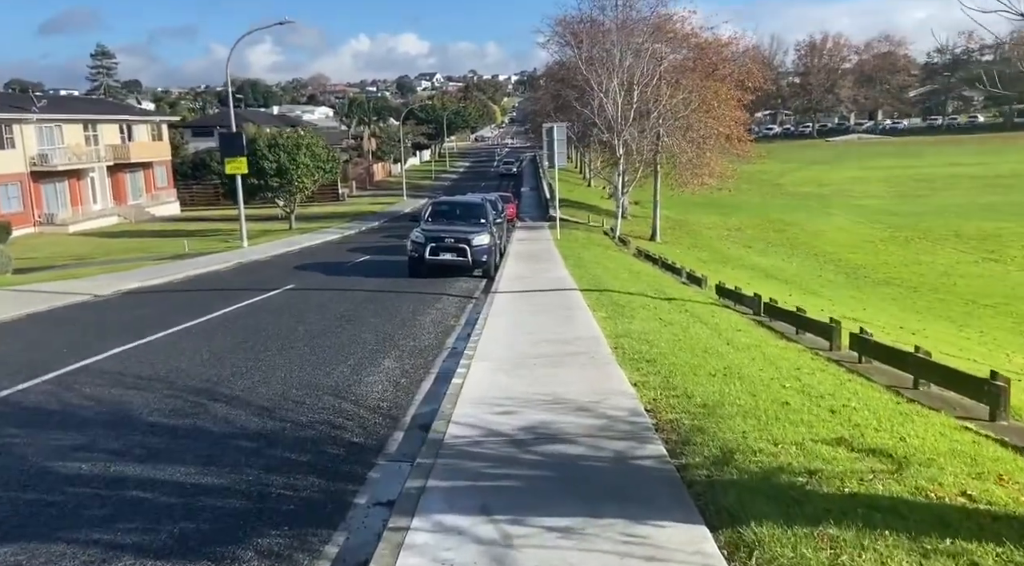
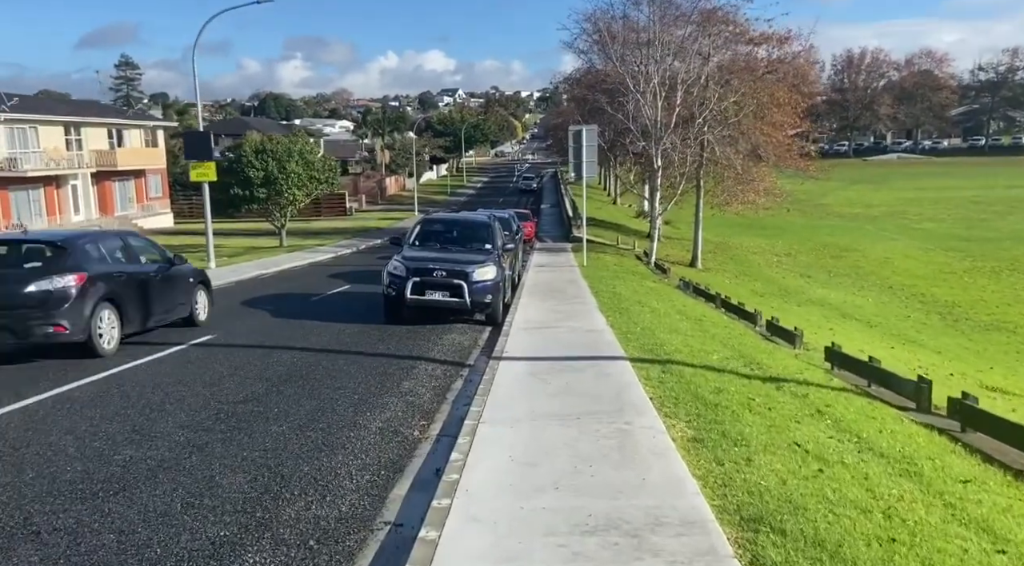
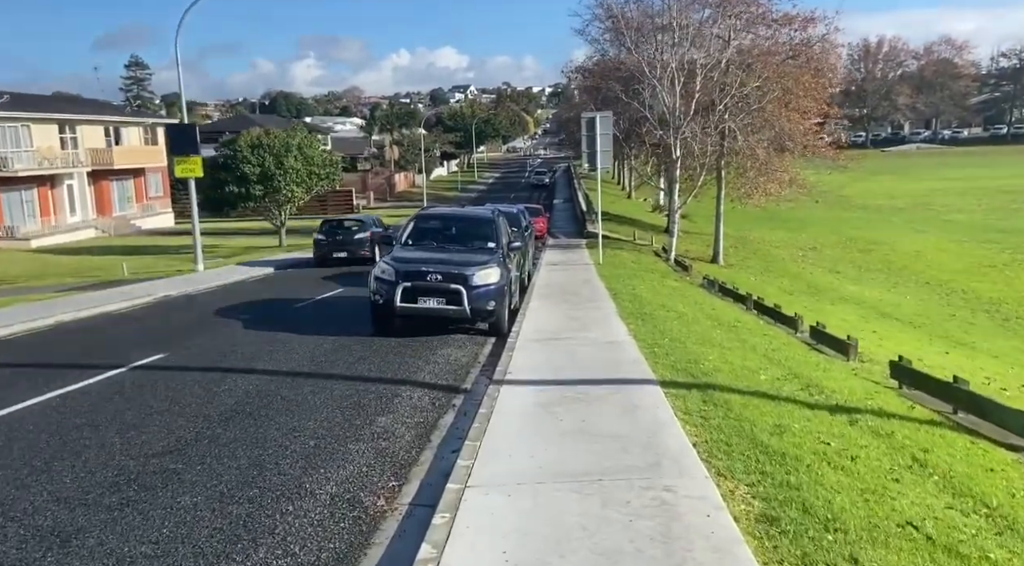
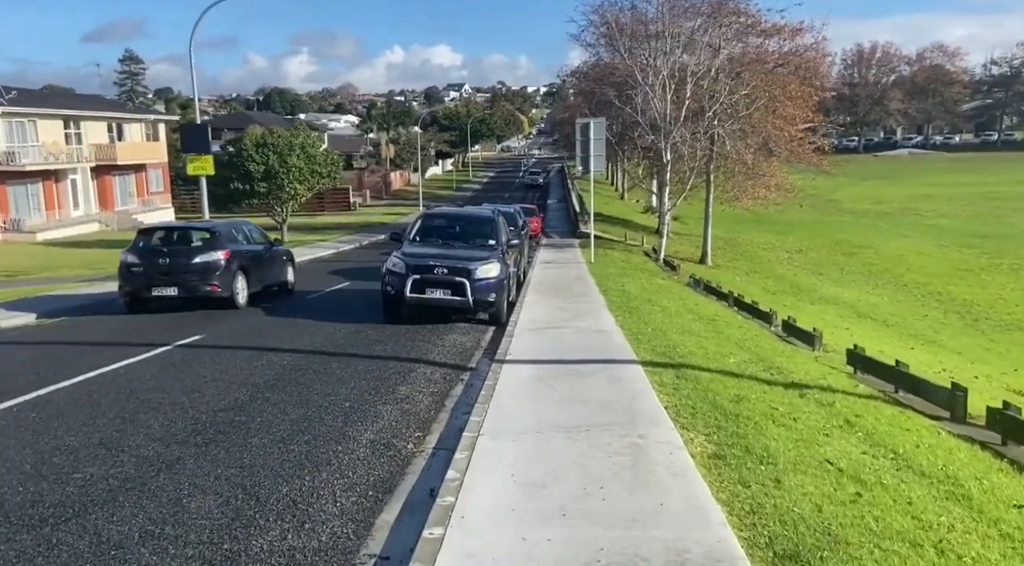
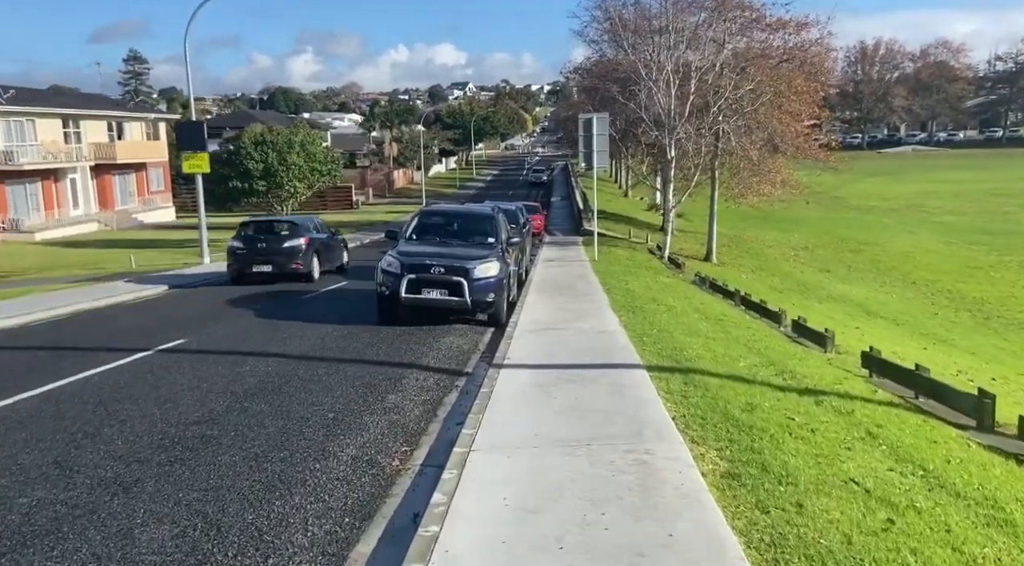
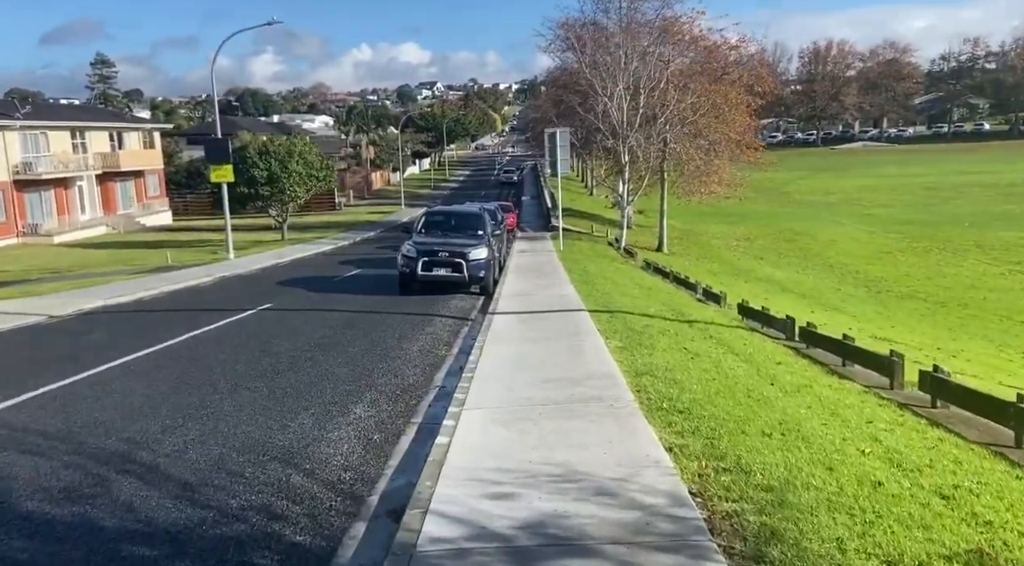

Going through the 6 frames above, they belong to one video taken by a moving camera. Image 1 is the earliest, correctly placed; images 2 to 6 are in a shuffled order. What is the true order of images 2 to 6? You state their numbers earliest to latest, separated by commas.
6, 2, 4, 5, 3
